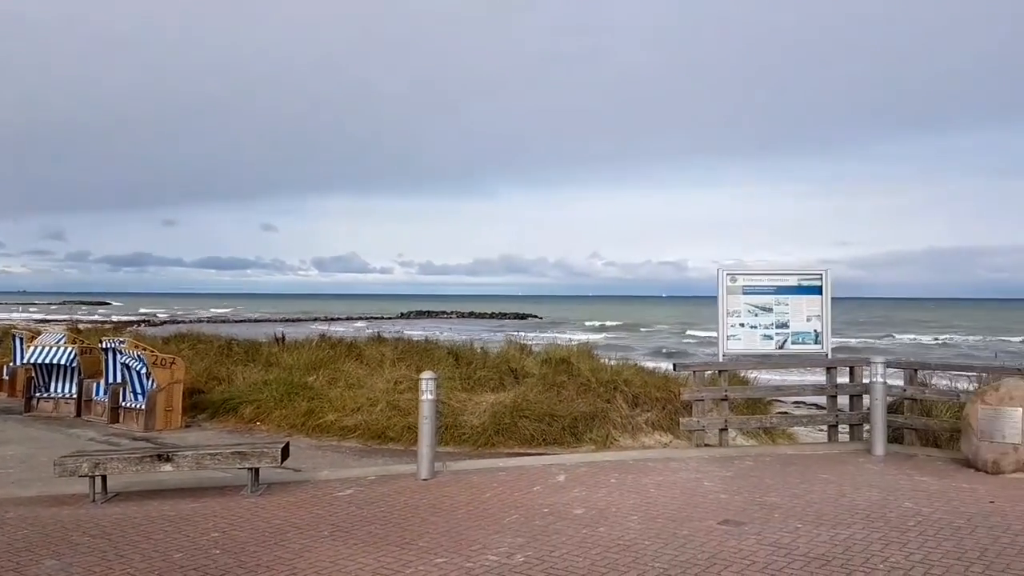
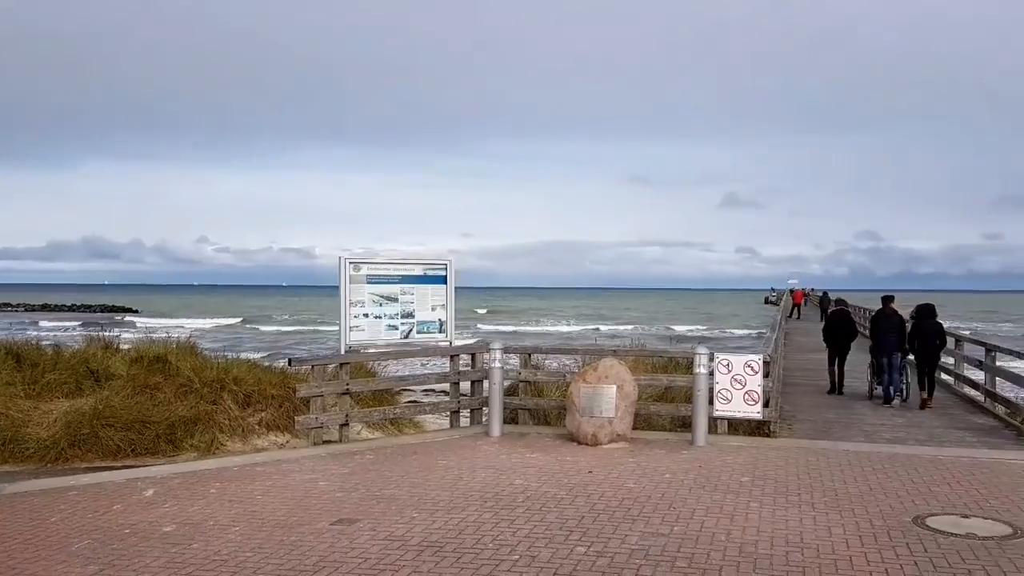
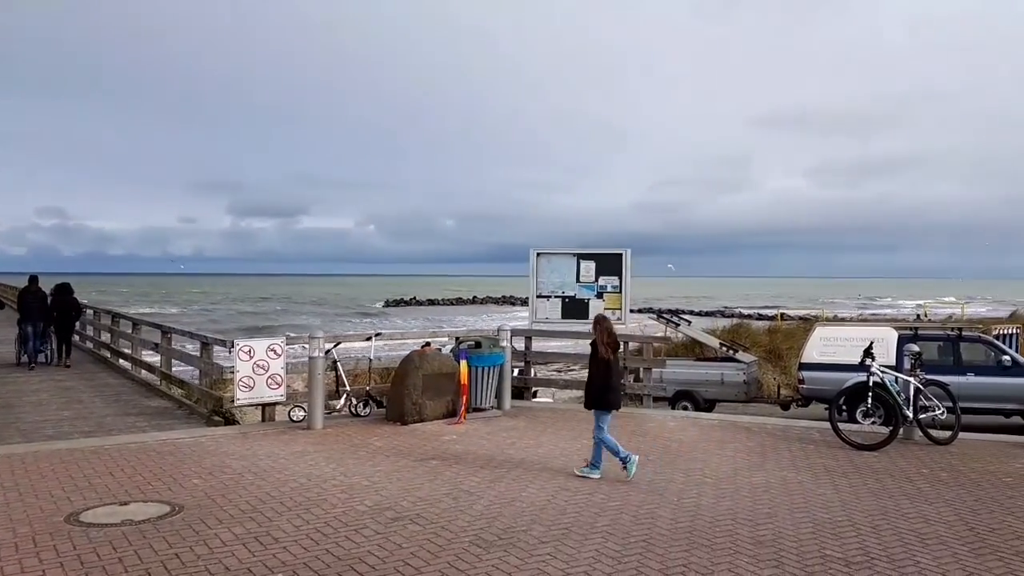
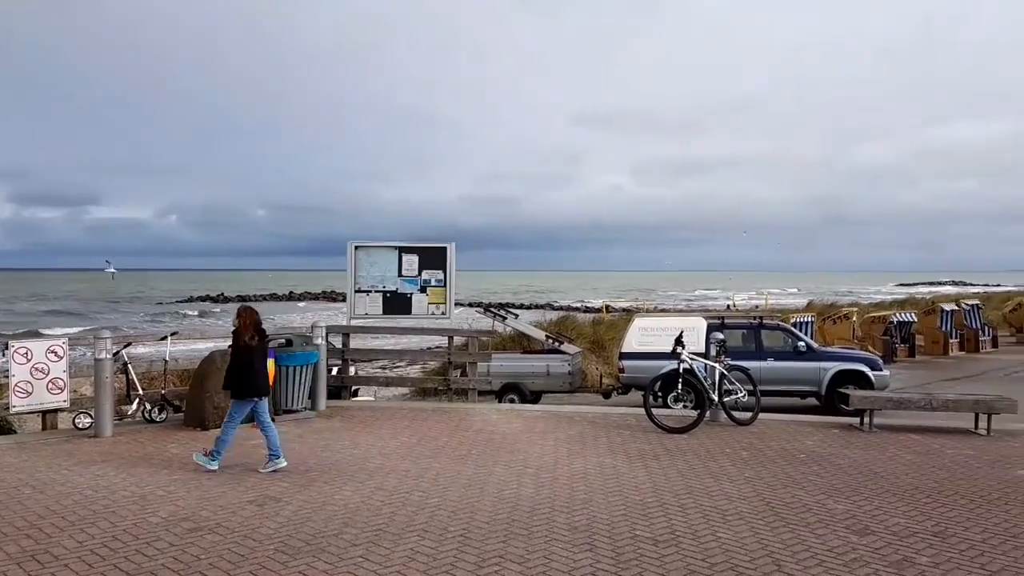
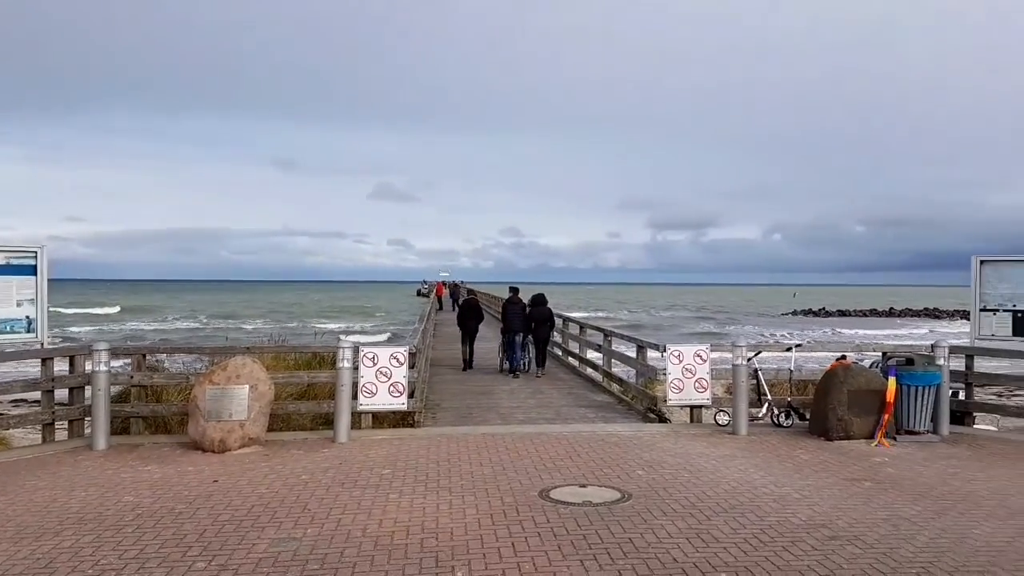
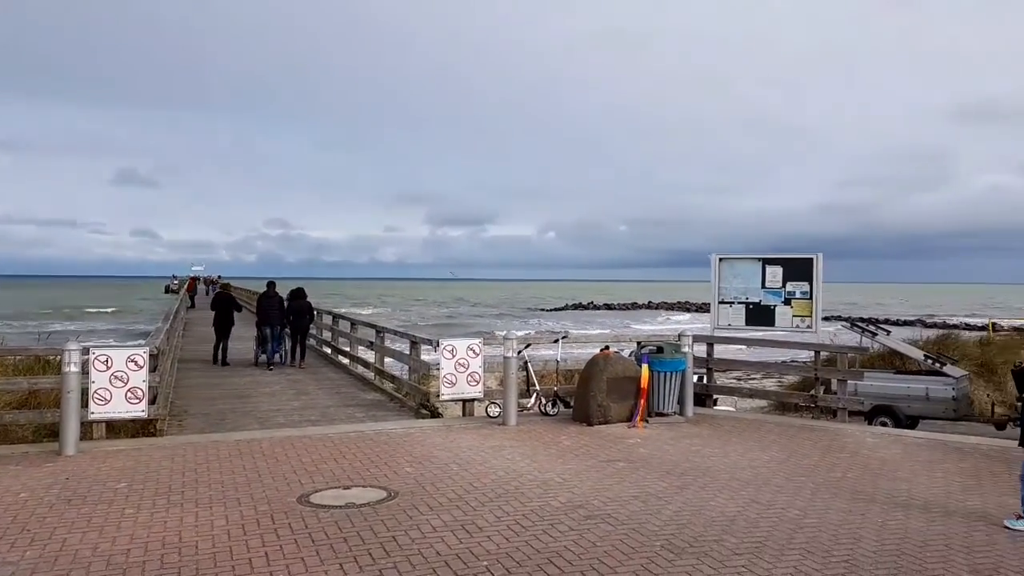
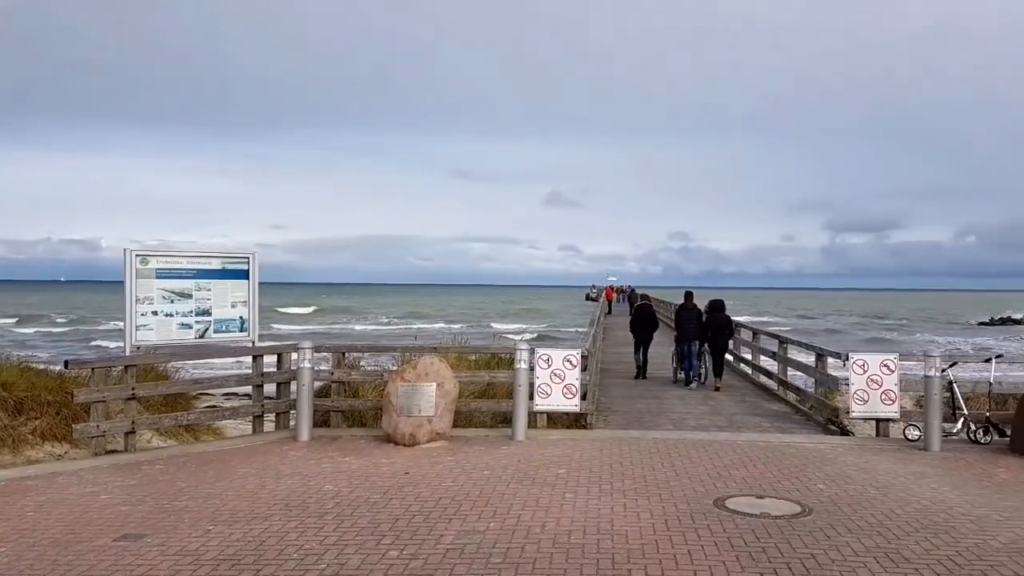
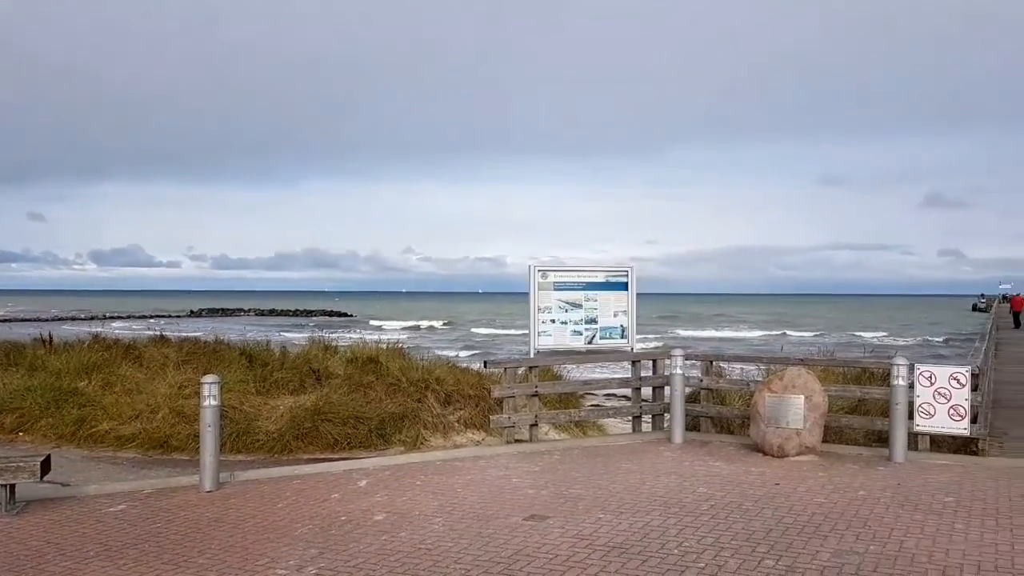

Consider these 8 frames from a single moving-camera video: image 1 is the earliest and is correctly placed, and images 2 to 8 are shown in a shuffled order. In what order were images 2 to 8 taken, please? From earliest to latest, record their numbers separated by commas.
8, 2, 7, 5, 6, 3, 4
